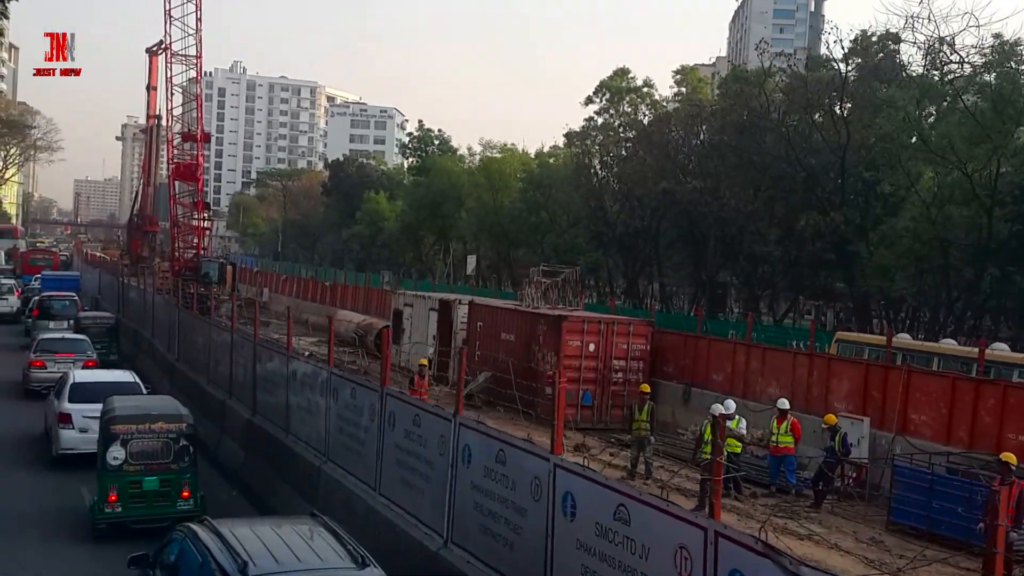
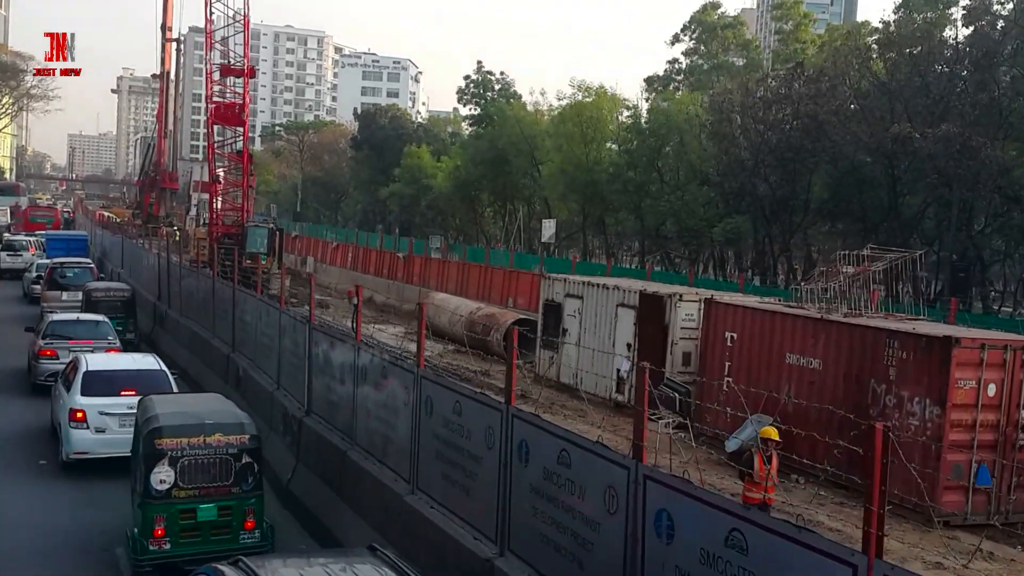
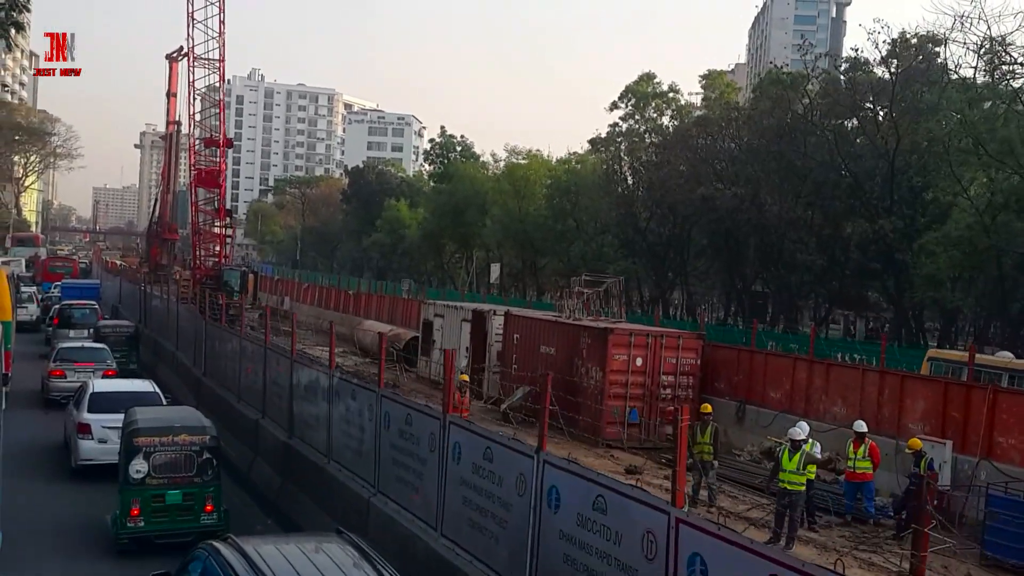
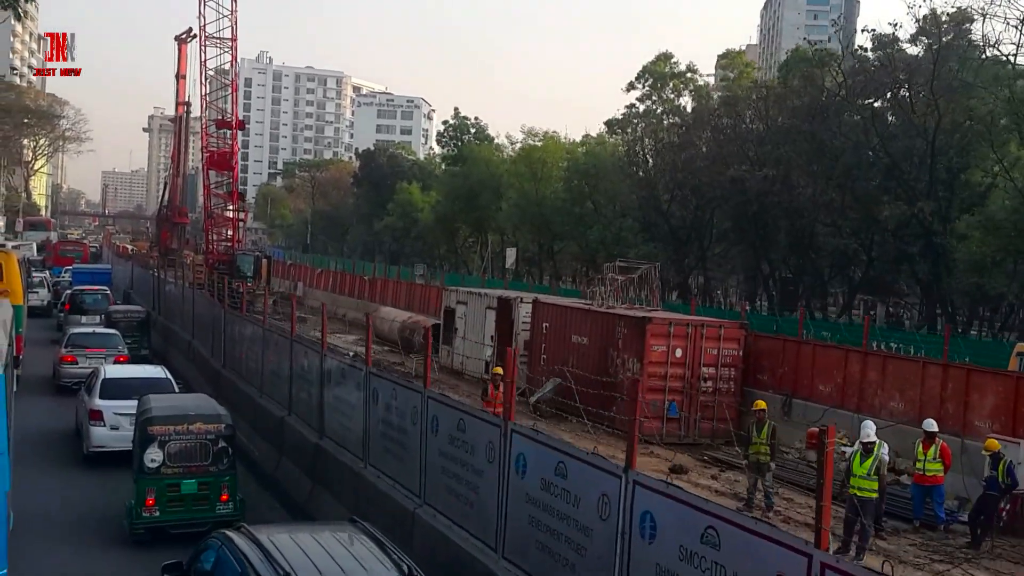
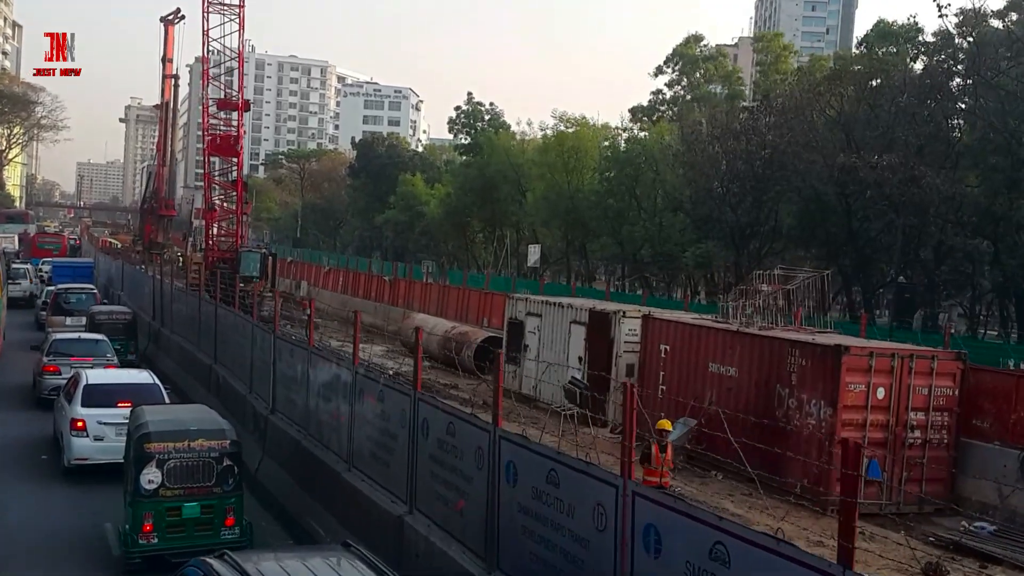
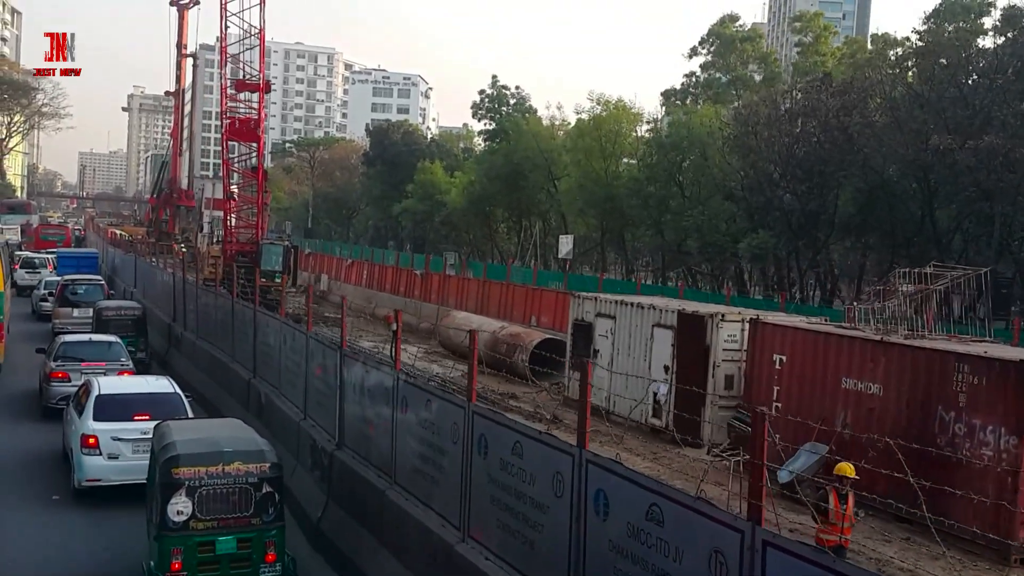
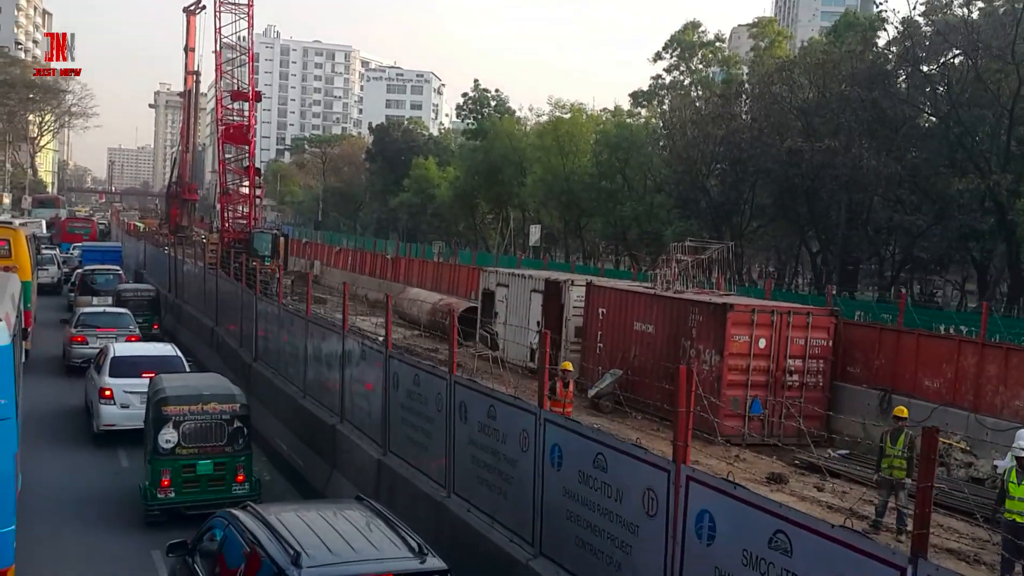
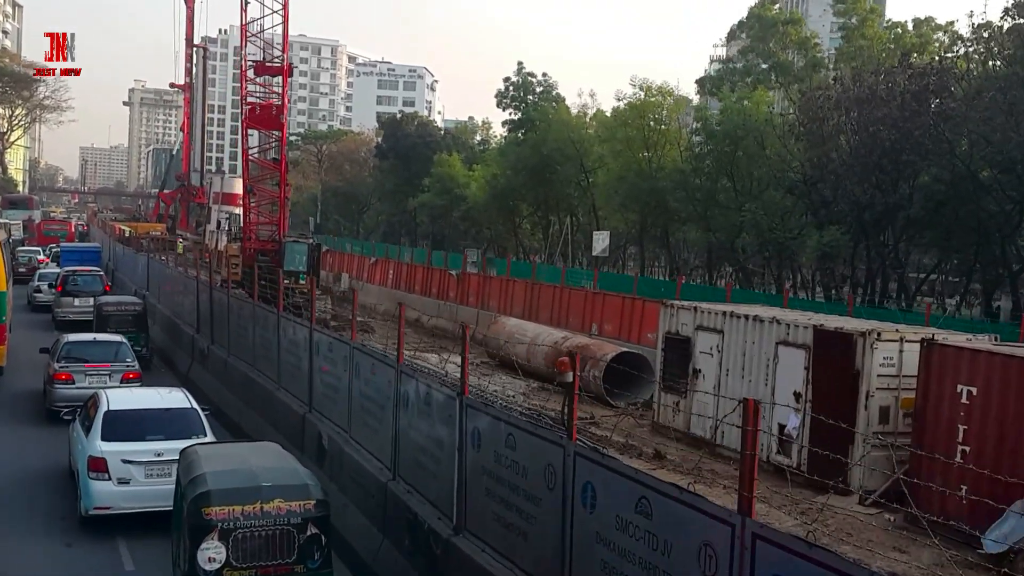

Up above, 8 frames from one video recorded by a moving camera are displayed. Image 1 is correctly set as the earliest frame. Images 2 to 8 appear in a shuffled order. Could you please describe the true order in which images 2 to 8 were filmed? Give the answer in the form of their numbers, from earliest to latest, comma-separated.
3, 4, 7, 5, 2, 6, 8
